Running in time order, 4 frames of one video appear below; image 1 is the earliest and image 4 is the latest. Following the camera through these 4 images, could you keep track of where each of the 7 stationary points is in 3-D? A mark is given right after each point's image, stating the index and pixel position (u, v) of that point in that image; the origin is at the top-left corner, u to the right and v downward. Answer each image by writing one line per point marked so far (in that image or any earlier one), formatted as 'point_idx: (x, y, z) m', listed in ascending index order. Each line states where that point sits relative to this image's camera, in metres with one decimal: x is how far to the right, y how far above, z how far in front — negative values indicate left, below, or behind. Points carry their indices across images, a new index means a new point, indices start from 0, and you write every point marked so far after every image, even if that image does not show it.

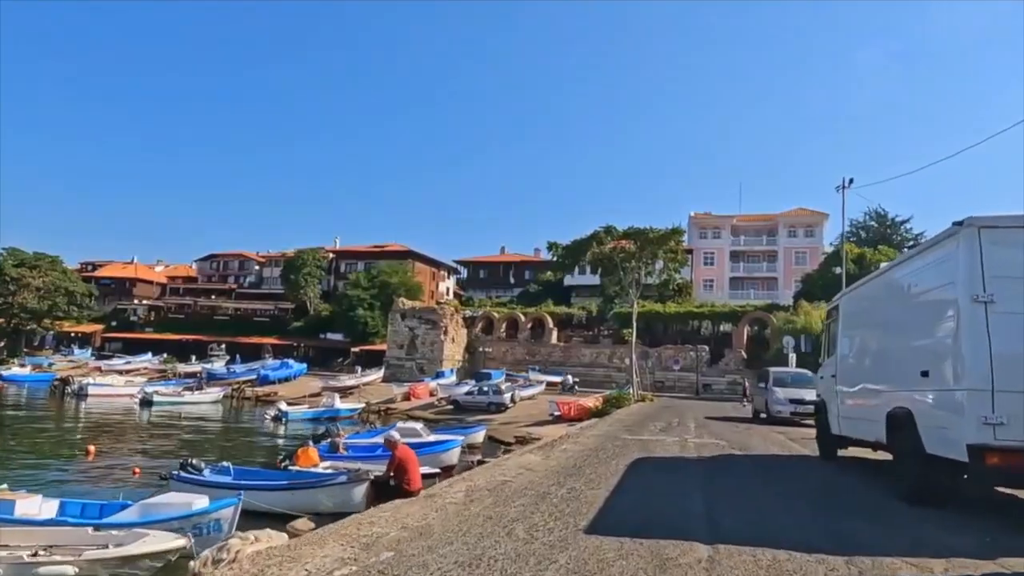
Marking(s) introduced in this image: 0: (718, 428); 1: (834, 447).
0: (+4.6, -3.1, +15.2) m
1: (+4.8, -2.4, +10.1) m
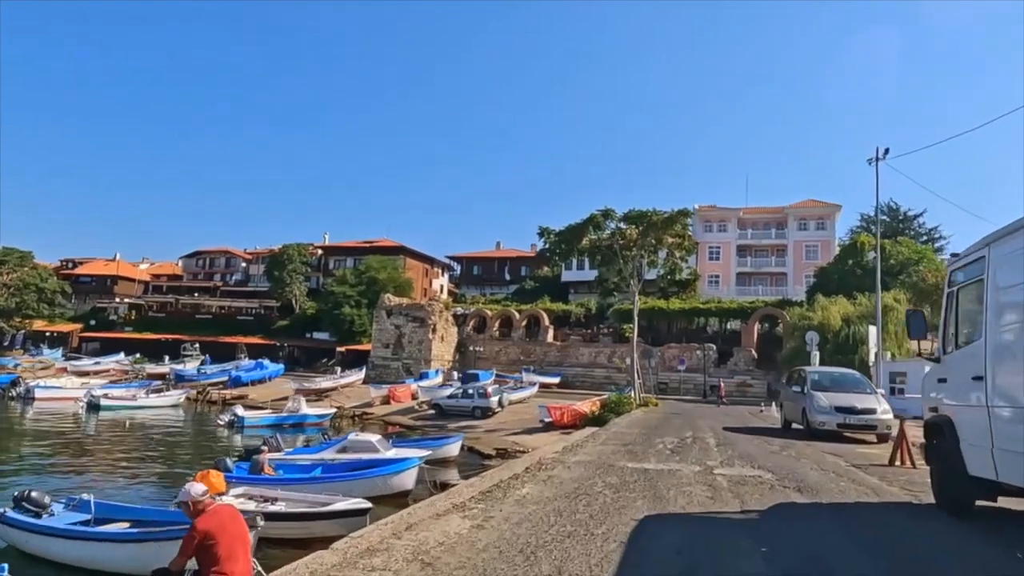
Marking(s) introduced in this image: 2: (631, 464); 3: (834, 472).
0: (+3.9, -2.7, +11.4) m
1: (+4.1, -1.9, +6.3) m
2: (+1.6, -2.4, +9.2) m
3: (+4.1, -2.3, +8.7) m
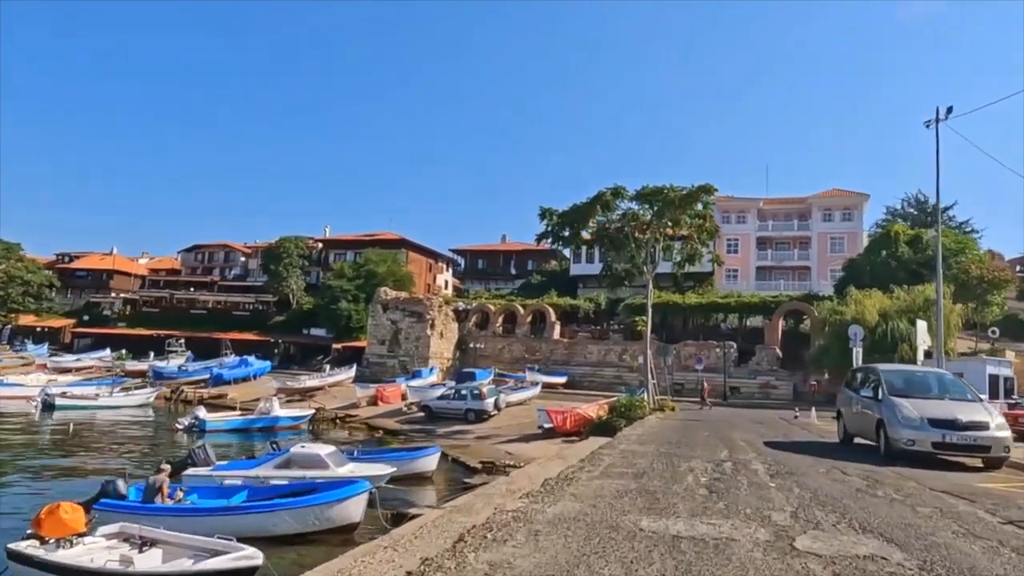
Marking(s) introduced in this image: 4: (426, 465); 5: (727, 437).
0: (+3.5, -2.2, +7.7) m
1: (+3.6, -1.4, +2.6) m
2: (+1.1, -1.9, +5.5) m
3: (+3.6, -1.9, +5.0) m
4: (-2.2, -4.6, +17.8) m
5: (+4.1, -2.8, +13.2) m
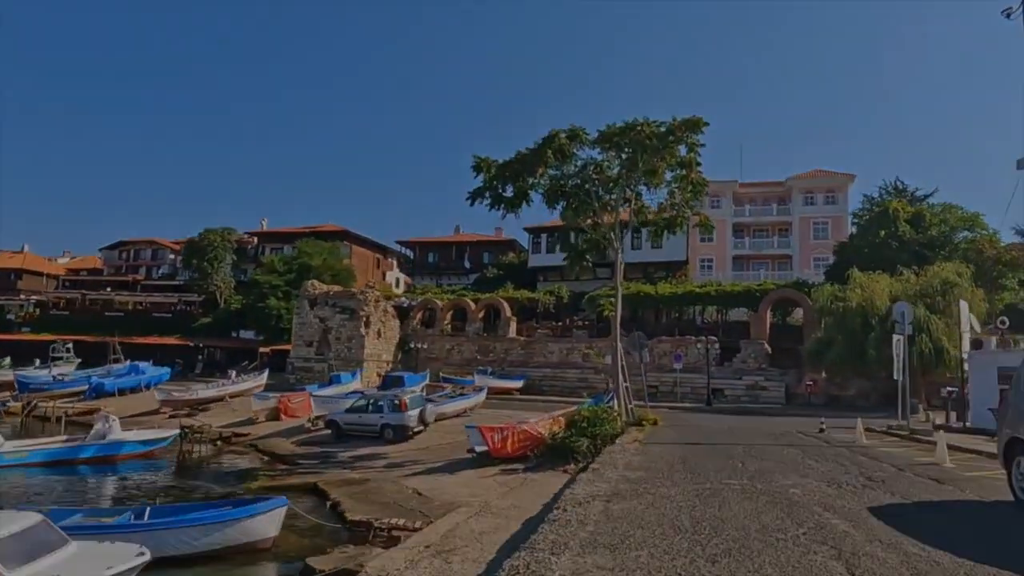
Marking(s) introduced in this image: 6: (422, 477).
0: (+2.2, -1.3, +0.9) m
1: (+2.5, -0.4, -4.2) m
2: (-0.1, -1.0, -1.4) m
3: (+2.4, -0.9, -1.8) m
4: (-3.9, -3.8, +10.7) m
5: (+2.6, -1.9, +6.4) m
6: (-2.2, -4.6, +16.8) m
